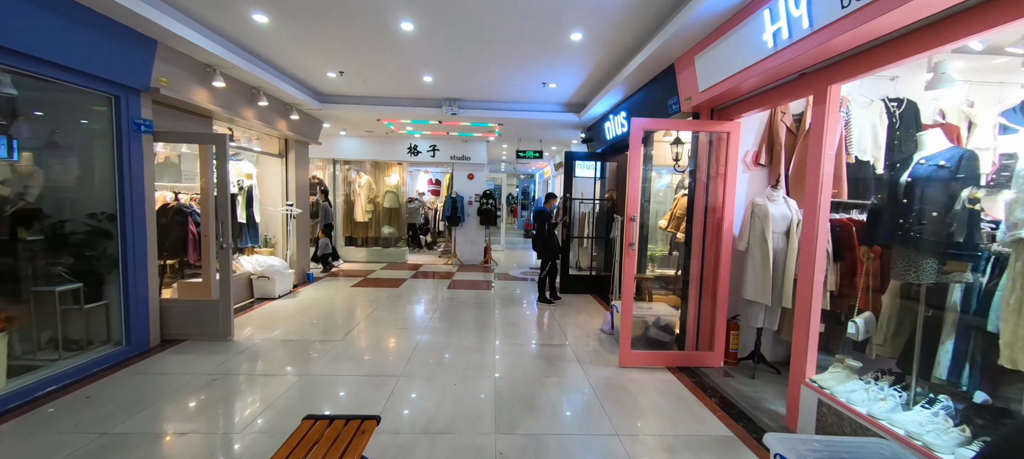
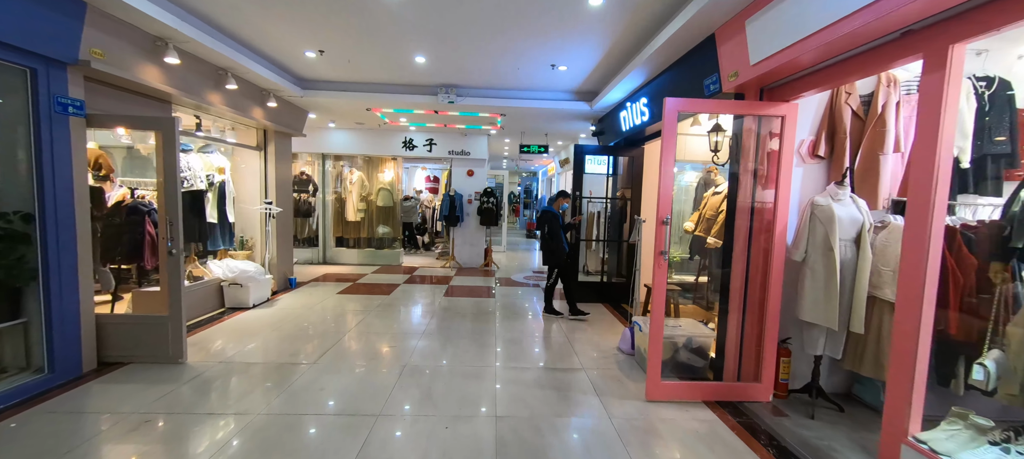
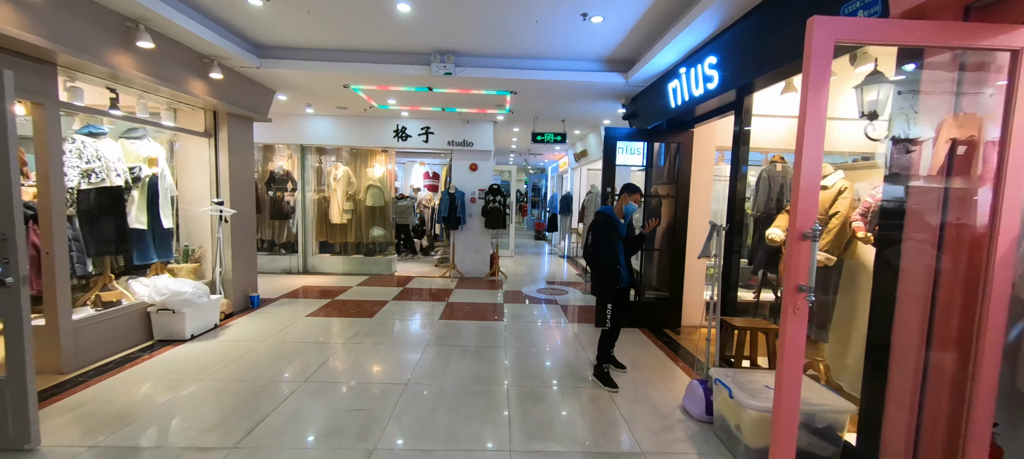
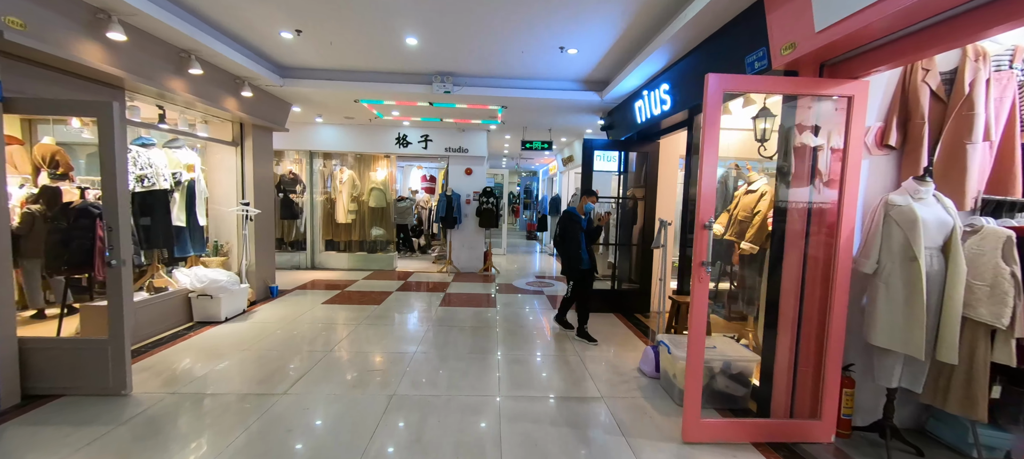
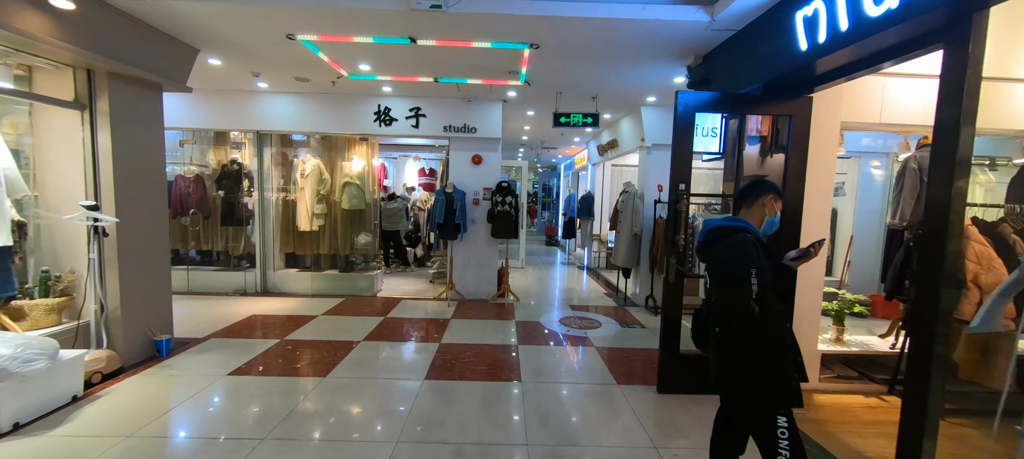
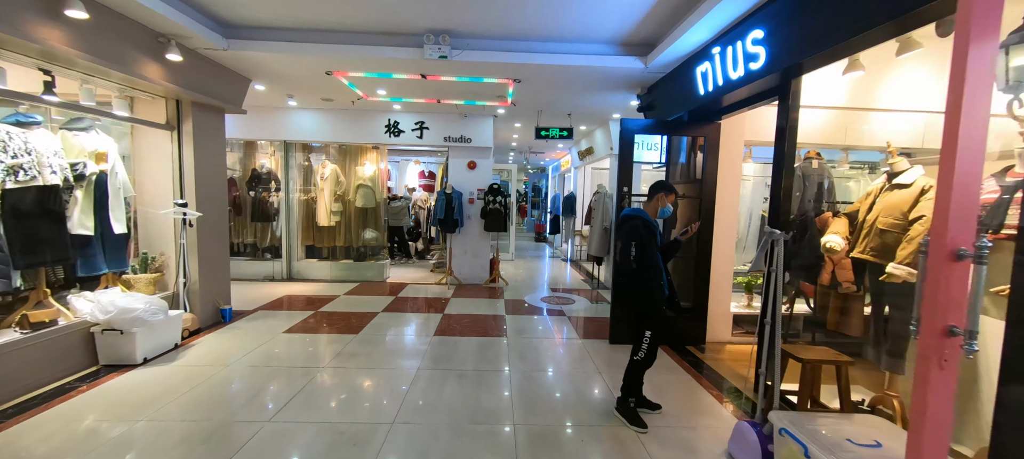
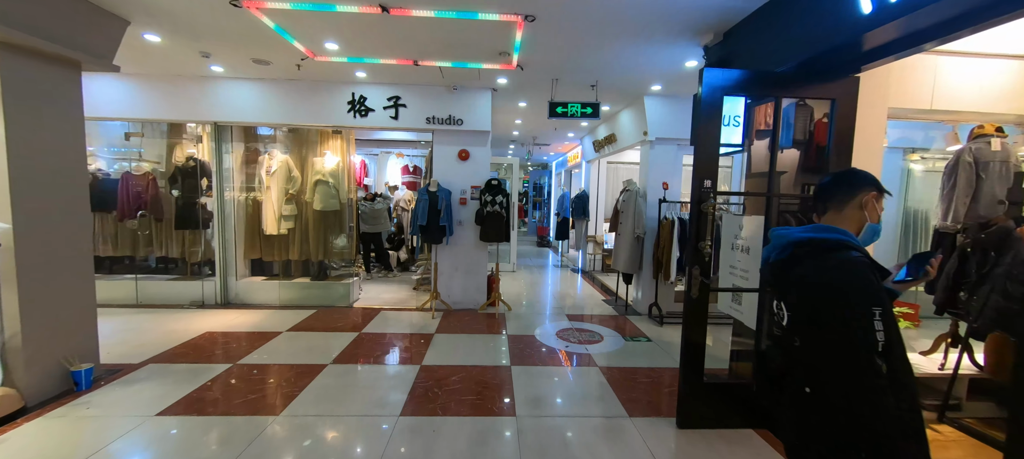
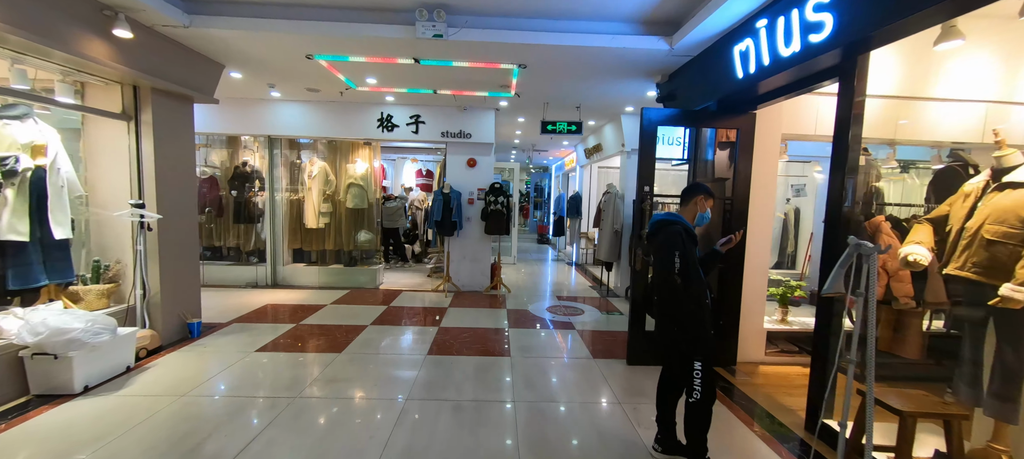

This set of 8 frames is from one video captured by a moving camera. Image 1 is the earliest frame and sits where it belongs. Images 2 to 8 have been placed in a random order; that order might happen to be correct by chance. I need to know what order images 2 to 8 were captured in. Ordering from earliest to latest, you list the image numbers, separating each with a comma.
2, 4, 3, 6, 8, 5, 7
